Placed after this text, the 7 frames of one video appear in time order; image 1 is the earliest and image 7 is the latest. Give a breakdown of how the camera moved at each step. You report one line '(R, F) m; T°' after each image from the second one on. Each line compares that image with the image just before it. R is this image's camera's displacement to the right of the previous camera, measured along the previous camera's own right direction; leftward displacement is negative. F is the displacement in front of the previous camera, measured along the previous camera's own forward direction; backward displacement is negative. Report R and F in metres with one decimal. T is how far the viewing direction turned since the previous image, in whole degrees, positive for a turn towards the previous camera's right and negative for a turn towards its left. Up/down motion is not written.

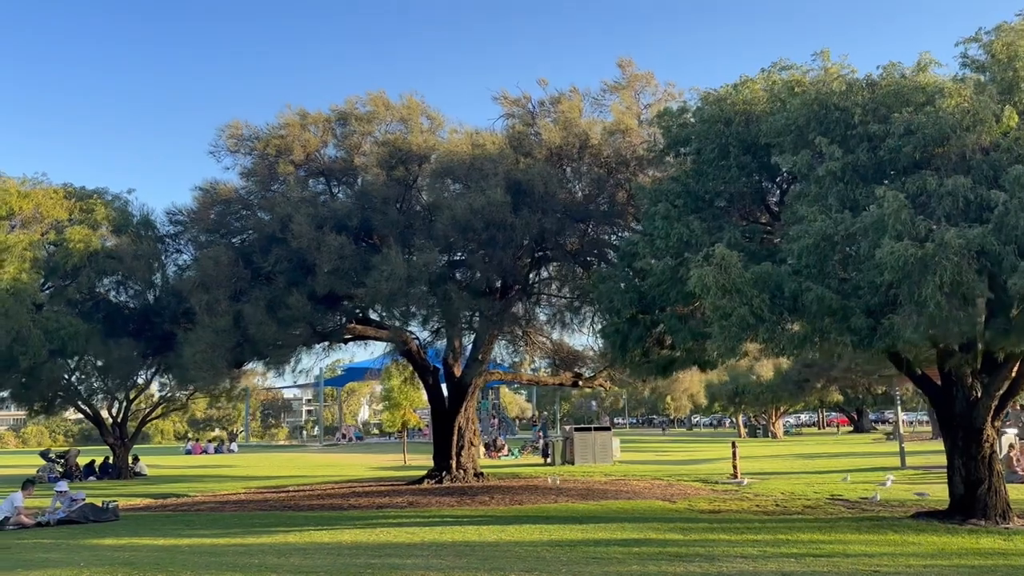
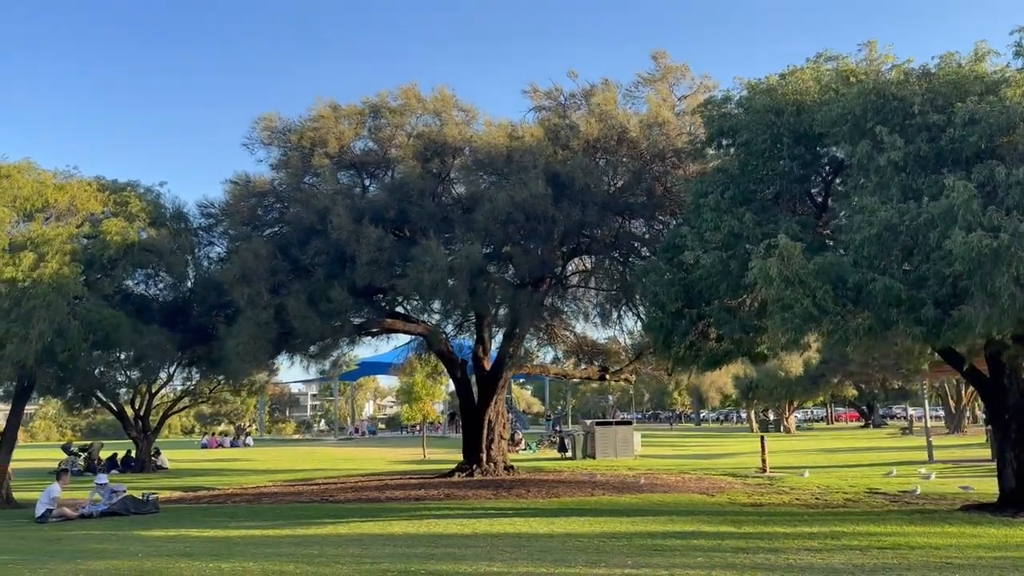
(-0.8, +0.1) m; 0°
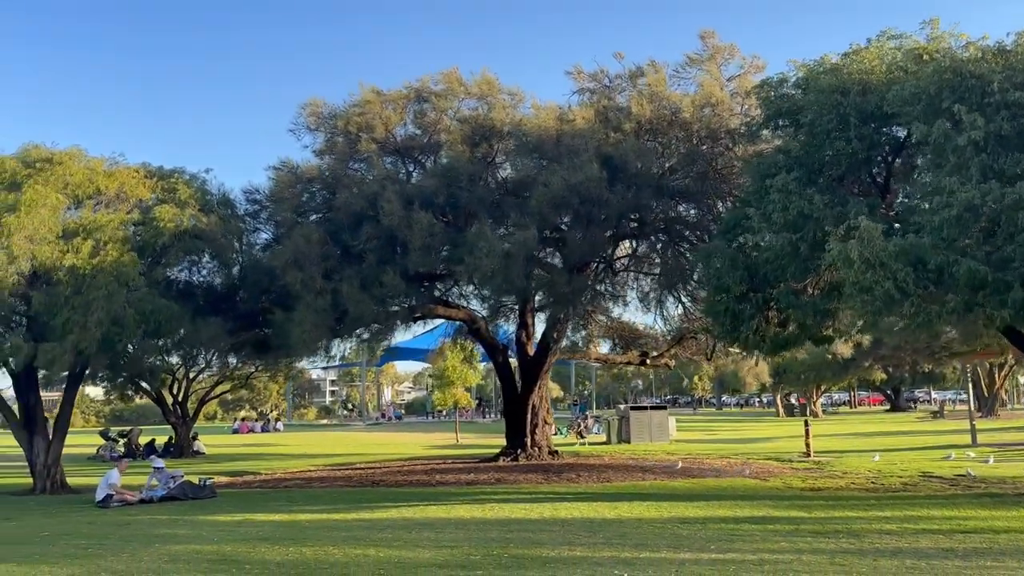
(-0.8, +0.1) m; -1°
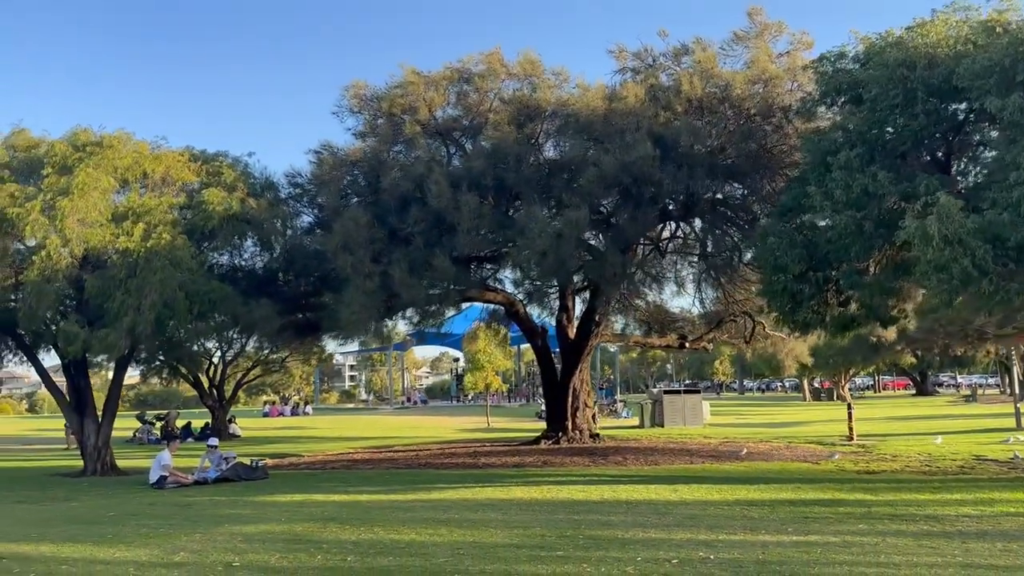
(-0.7, +0.1) m; -1°
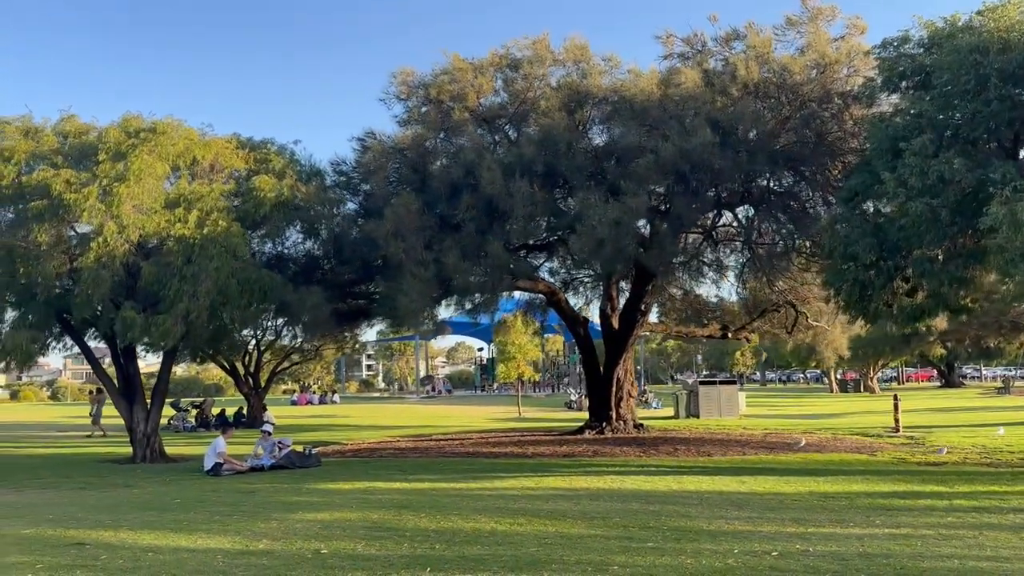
(-0.8, +0.2) m; -1°
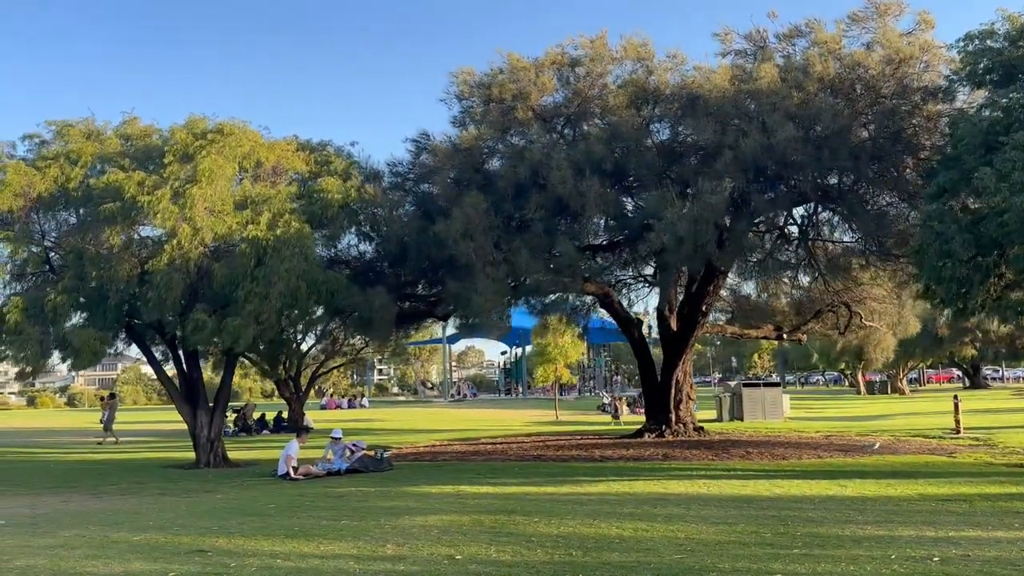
(-1.3, +0.3) m; -1°
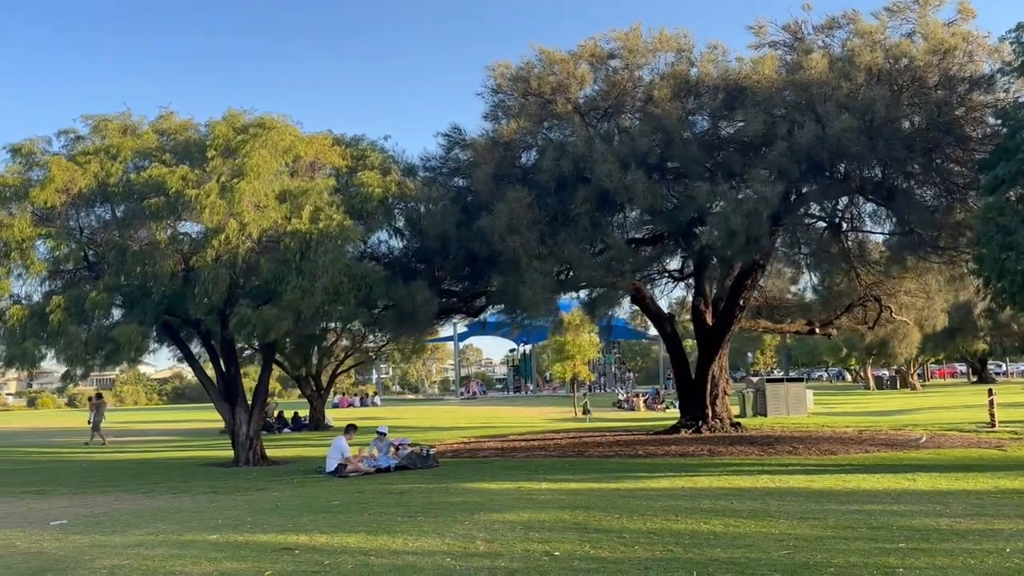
(-1.0, +0.2) m; 0°
